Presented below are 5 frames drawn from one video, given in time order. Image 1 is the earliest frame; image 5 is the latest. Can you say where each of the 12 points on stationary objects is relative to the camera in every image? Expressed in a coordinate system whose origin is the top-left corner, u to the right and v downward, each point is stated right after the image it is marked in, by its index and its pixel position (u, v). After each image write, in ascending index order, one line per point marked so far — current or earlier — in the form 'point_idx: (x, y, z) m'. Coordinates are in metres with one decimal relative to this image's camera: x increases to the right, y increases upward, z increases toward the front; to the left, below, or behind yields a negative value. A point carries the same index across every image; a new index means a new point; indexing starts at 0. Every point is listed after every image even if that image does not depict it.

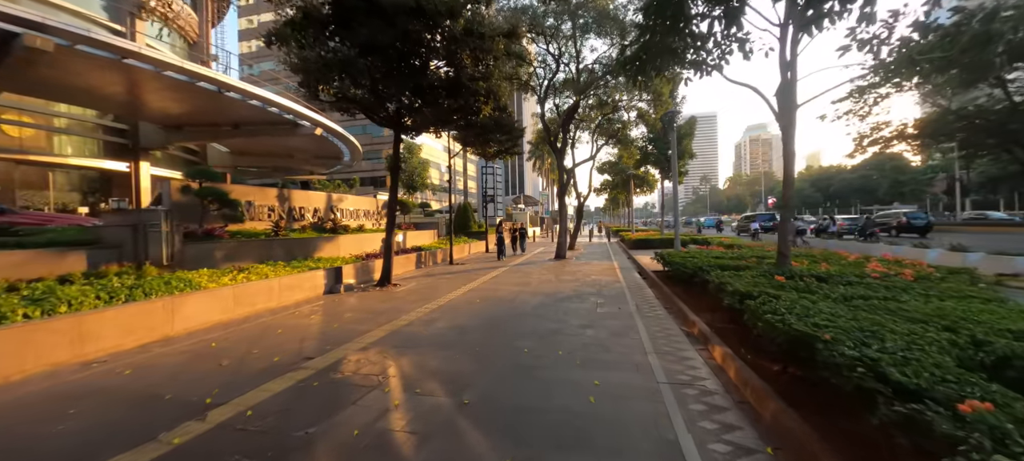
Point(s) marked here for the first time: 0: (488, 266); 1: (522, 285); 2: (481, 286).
0: (-1.2, -1.7, +17.6) m
1: (+0.4, -1.8, +12.2) m
2: (-1.0, -1.8, +12.0) m
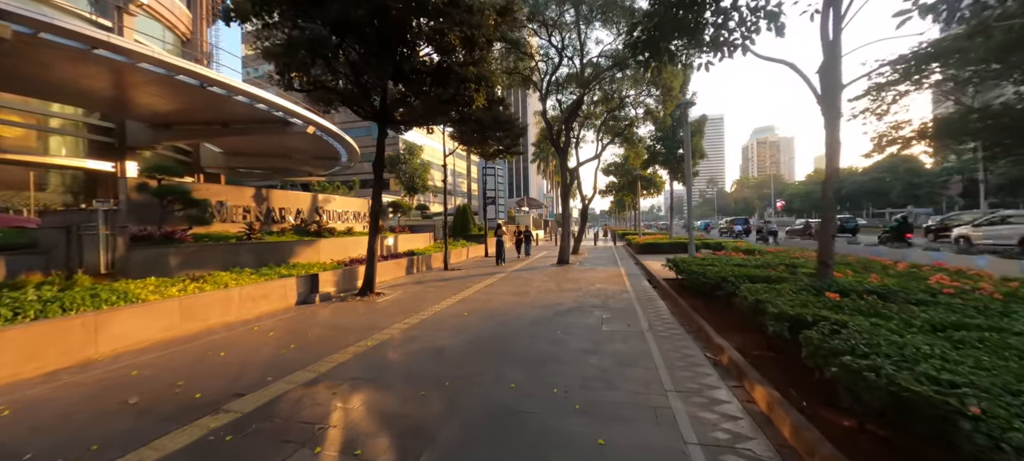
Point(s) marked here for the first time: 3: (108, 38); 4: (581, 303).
0: (-1.2, -1.8, +16.4) m
1: (+0.3, -1.9, +11.0) m
2: (-1.1, -1.9, +10.8) m
3: (-14.8, +7.0, +13.5) m
4: (+1.8, -1.9, +9.5) m
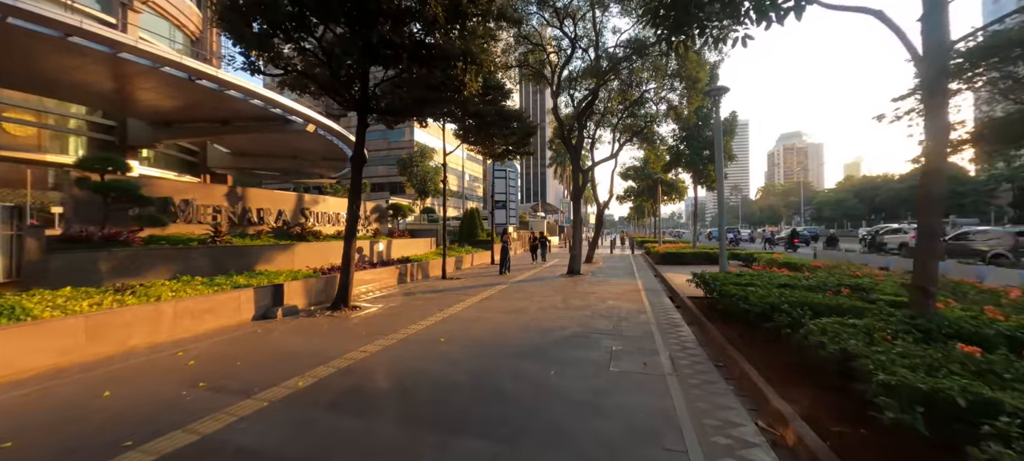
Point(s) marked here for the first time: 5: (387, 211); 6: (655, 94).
0: (-1.1, -2.1, +14.9) m
1: (+0.1, -2.1, +9.3) m
2: (-1.2, -2.1, +9.2) m
3: (-14.6, +7.0, +12.7) m
4: (+1.6, -2.0, +7.8) m
5: (-6.6, +1.0, +19.3) m
6: (+7.2, +6.8, +18.6) m
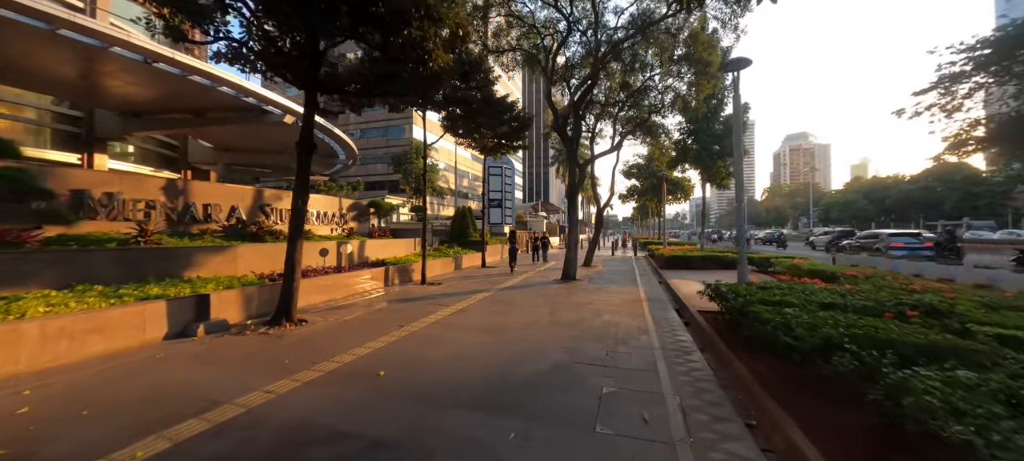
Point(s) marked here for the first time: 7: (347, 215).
0: (-1.6, -2.1, +13.3) m
1: (-0.4, -2.1, +7.7) m
2: (-1.8, -2.1, +7.6) m
3: (-15.1, +7.1, +11.2) m
4: (+1.0, -2.1, +6.2) m
5: (-7.0, +1.0, +17.8) m
6: (+6.8, +6.8, +17.0) m
7: (-7.3, +0.7, +16.2) m
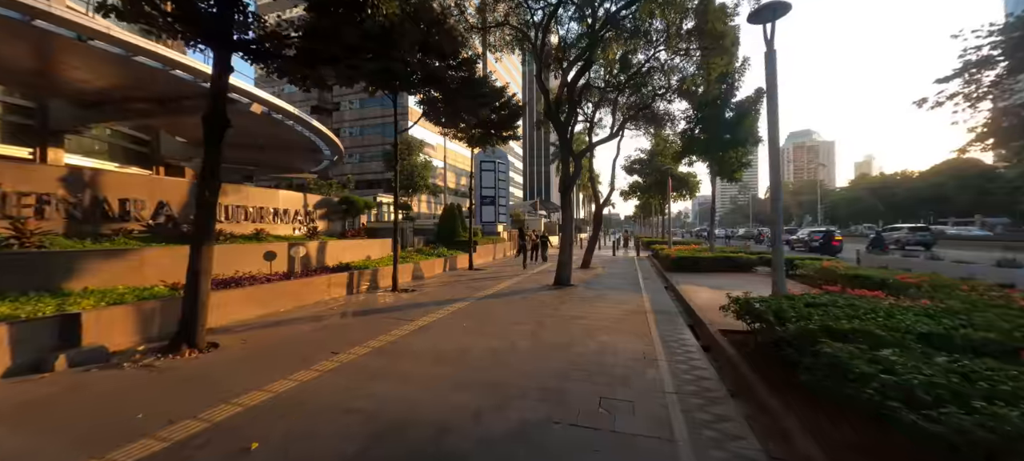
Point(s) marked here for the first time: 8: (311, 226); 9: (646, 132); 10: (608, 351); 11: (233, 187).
0: (-2.1, -2.0, +11.5) m
1: (-0.9, -2.1, +6.0) m
2: (-2.3, -2.1, +5.8) m
3: (-15.6, +7.1, +9.5) m
4: (+0.5, -2.0, +4.4) m
5: (-7.5, +1.0, +16.1) m
6: (+6.3, +6.9, +15.1) m
7: (-7.8, +0.7, +14.5) m
8: (-7.6, +0.2, +14.0) m
9: (+6.9, +5.0, +19.0) m
10: (+1.6, -2.0, +6.4) m
11: (-8.6, +1.3, +11.5) m
